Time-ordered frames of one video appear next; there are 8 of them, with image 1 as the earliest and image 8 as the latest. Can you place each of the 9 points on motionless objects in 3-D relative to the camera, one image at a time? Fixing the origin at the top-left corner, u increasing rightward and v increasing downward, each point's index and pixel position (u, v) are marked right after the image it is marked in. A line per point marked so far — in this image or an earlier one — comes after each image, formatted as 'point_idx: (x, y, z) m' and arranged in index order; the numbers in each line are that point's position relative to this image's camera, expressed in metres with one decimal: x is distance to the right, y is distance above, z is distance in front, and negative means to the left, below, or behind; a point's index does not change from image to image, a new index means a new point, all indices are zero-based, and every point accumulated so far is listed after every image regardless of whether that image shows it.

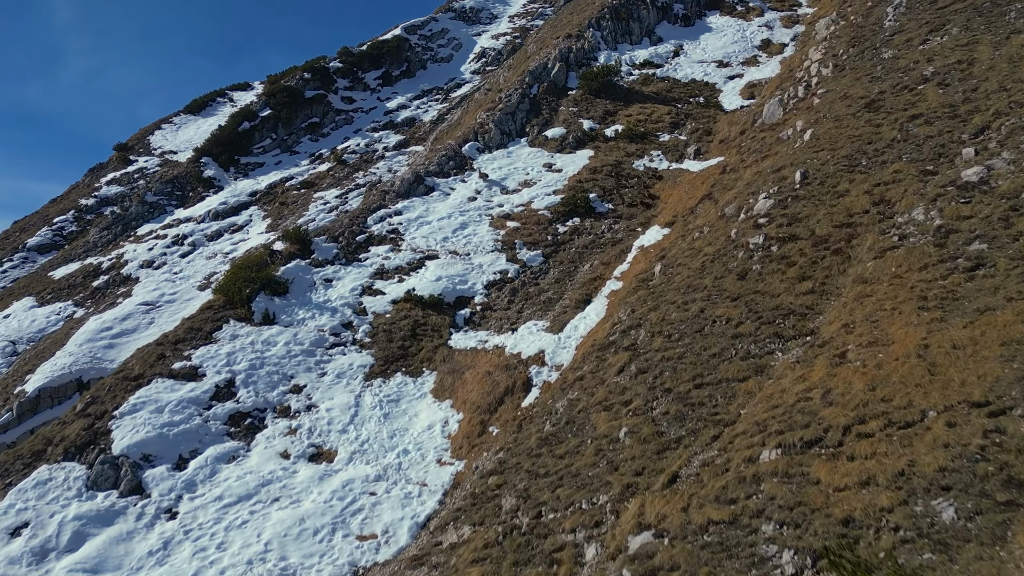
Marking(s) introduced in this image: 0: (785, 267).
0: (+5.4, +0.4, +18.2) m
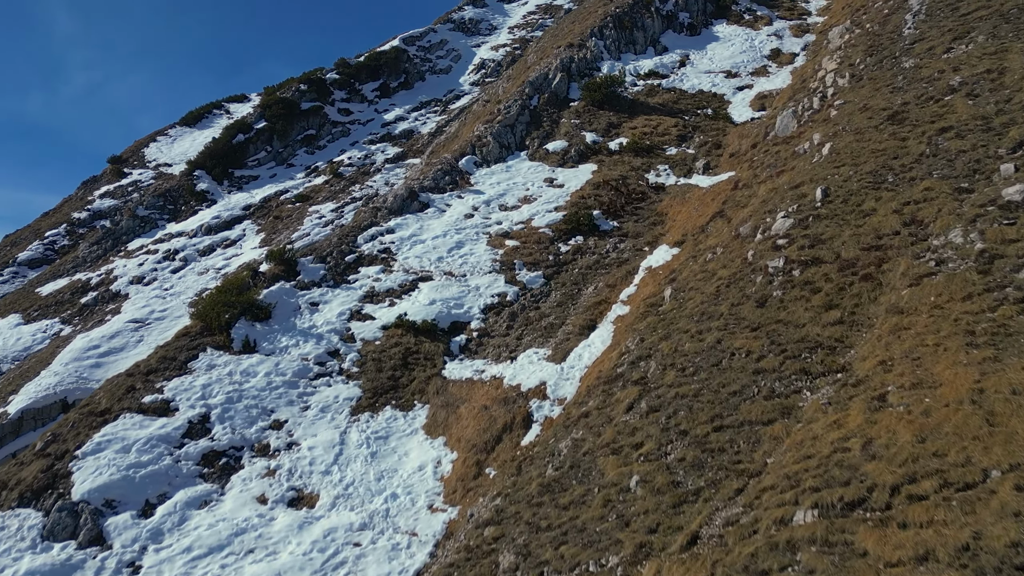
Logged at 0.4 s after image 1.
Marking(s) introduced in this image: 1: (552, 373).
0: (+5.4, -0.1, +16.6) m
1: (+0.8, -1.8, +19.3) m
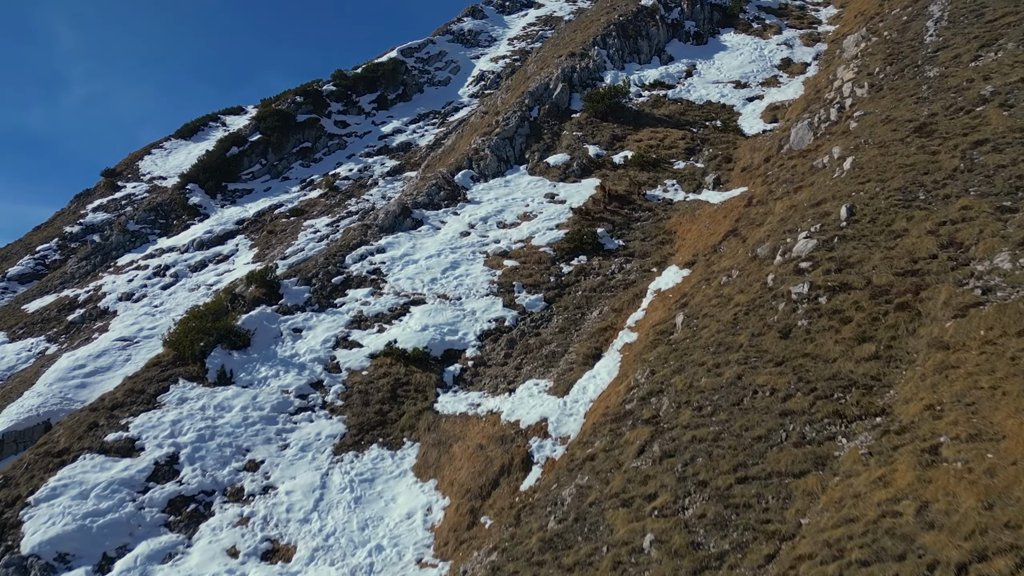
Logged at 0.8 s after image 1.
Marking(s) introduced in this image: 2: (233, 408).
0: (+5.4, -0.6, +15.0) m
1: (+0.8, -2.3, +17.6) m
2: (-5.6, -2.4, +18.3) m
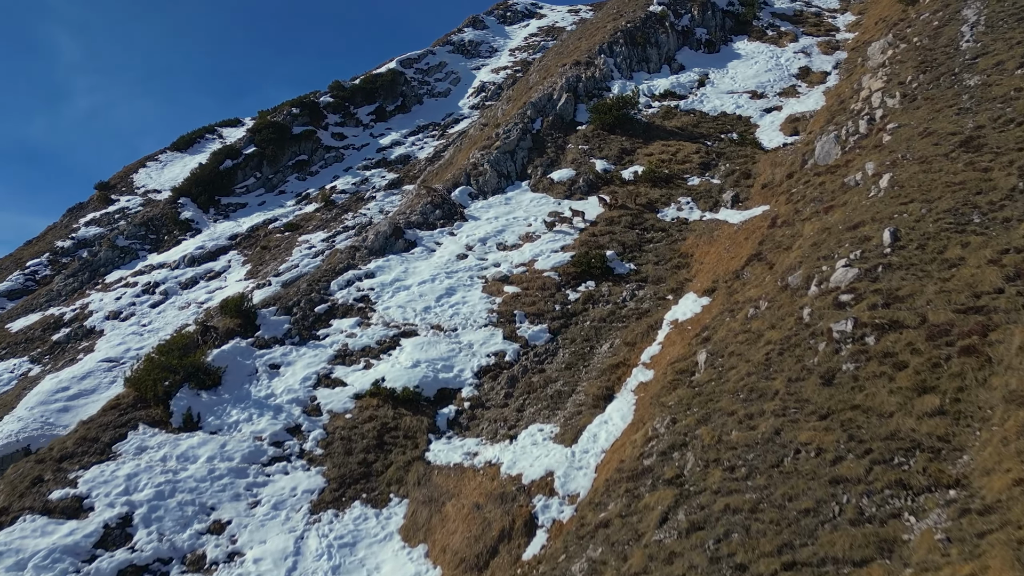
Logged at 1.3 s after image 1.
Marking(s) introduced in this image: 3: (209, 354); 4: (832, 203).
0: (+5.4, -1.2, +12.9) m
1: (+0.8, -2.9, +15.6) m
2: (-5.6, -3.0, +16.2) m
3: (-6.2, -1.4, +18.7) m
4: (+6.9, +1.9, +19.8) m
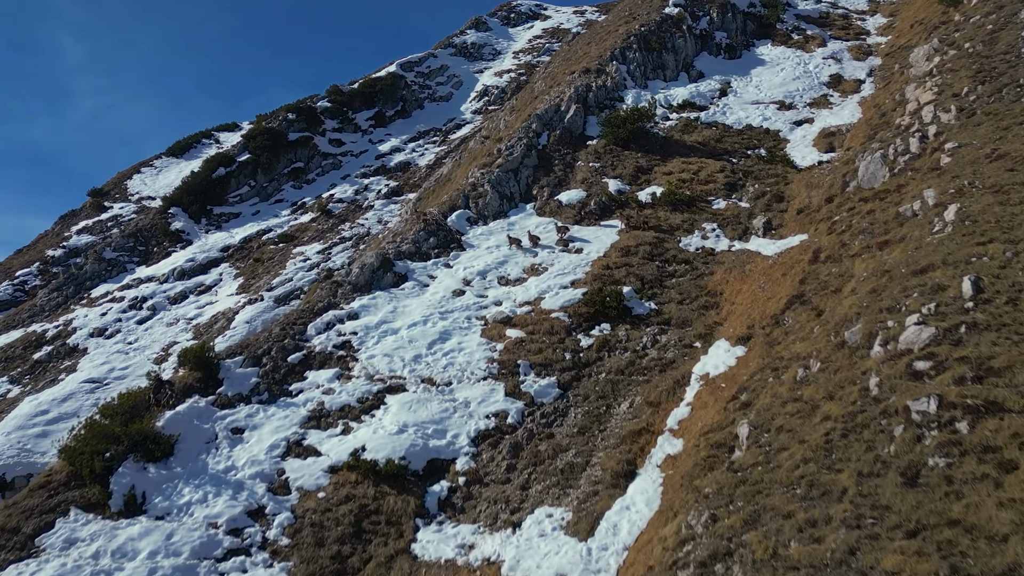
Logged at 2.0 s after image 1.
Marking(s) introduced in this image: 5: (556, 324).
0: (+5.4, -2.1, +10.2) m
1: (+0.9, -3.8, +12.8) m
2: (-5.5, -3.9, +13.5) m
3: (-6.1, -2.2, +16.0) m
4: (+7.0, +1.0, +17.1) m
5: (+0.9, -0.7, +18.8) m
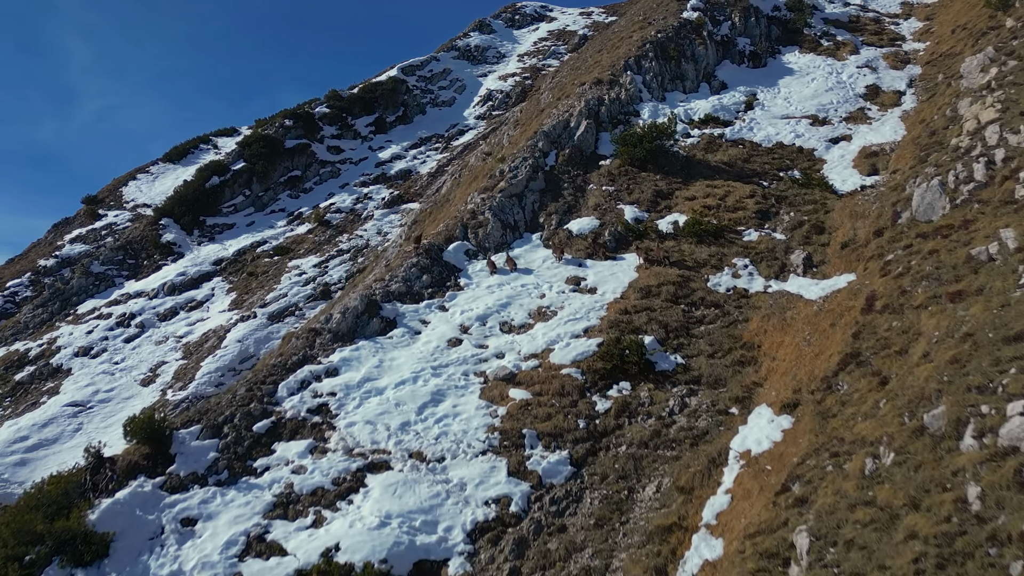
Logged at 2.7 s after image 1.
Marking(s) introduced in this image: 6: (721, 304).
0: (+5.4, -3.0, +7.5) m
1: (+0.9, -4.7, +10.2) m
2: (-5.5, -4.8, +10.9) m
3: (-6.1, -3.2, +13.4) m
4: (+7.1, 0.0, +14.4) m
5: (+1.0, -1.7, +16.2) m
6: (+4.1, -0.3, +18.0) m
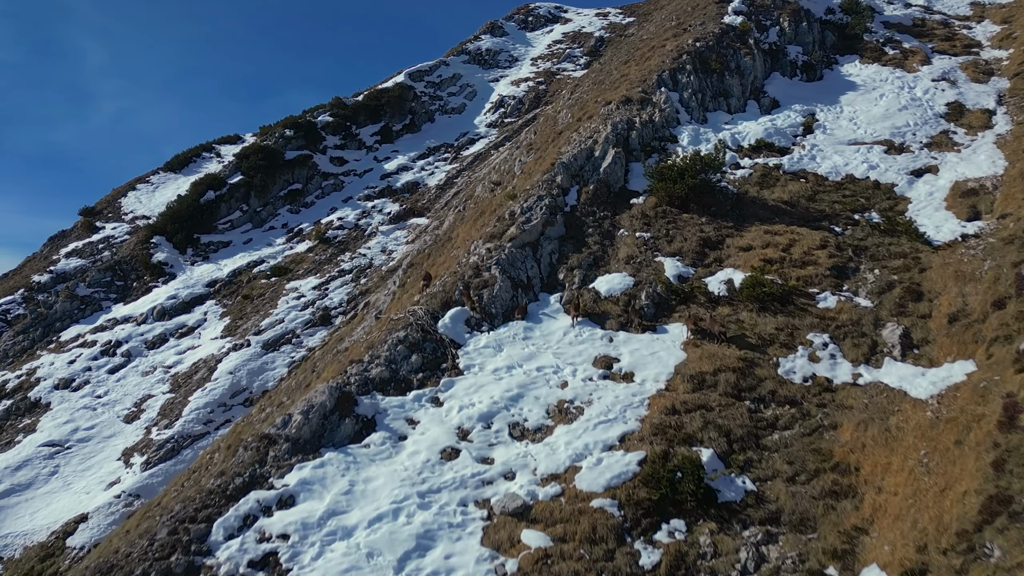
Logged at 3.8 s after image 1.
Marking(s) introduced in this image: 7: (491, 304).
0: (+5.5, -4.4, +3.3) m
1: (+1.0, -6.1, +6.0) m
2: (-5.4, -6.2, +6.8) m
3: (-5.9, -4.6, +9.4) m
4: (+7.2, -1.3, +10.2) m
5: (+1.1, -3.1, +12.0) m
6: (+4.3, -1.7, +13.8) m
7: (-0.4, -0.3, +17.0) m
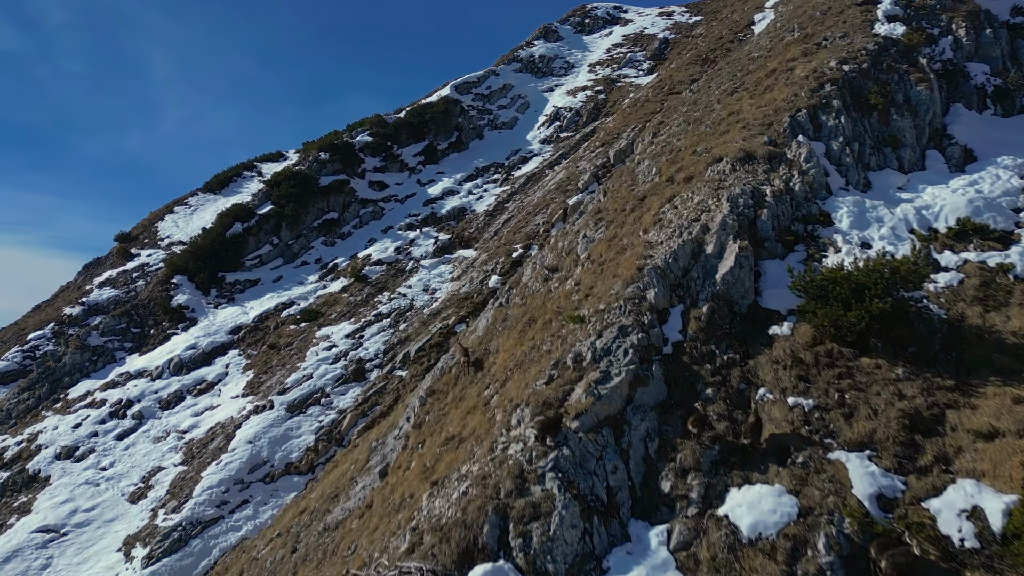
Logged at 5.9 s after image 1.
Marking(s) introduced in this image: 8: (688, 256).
0: (+5.4, -6.8, -4.2) m
1: (+1.1, -8.6, -1.2) m
2: (-5.2, -8.7, 0.0) m
3: (-5.6, -7.1, +2.5) m
4: (+7.5, -3.7, +2.5) m
5: (+1.6, -5.5, +4.8) m
6: (+4.9, -4.1, +6.4) m
7: (+0.4, -2.8, +9.9) m
8: (+2.6, +0.5, +13.5) m
